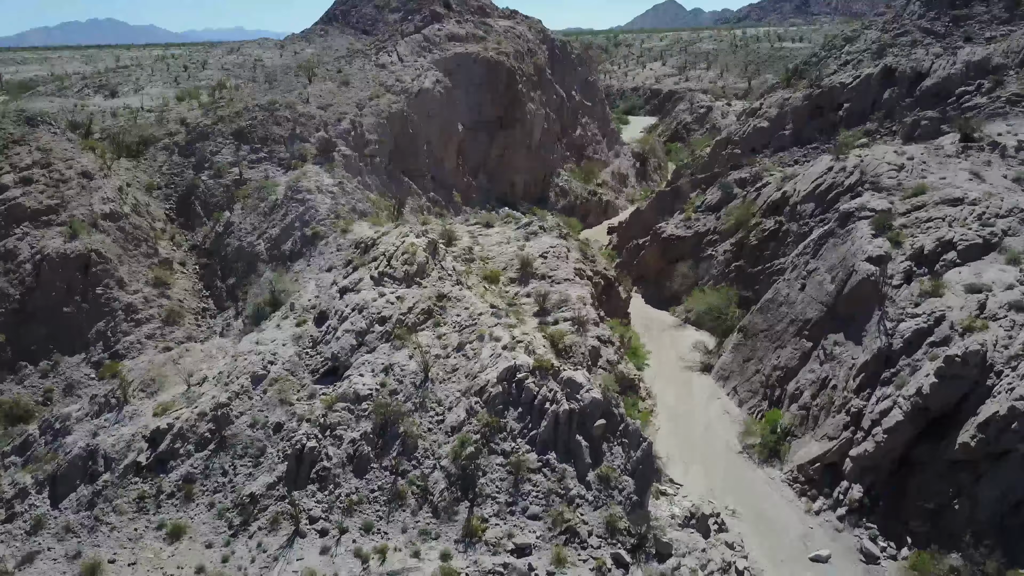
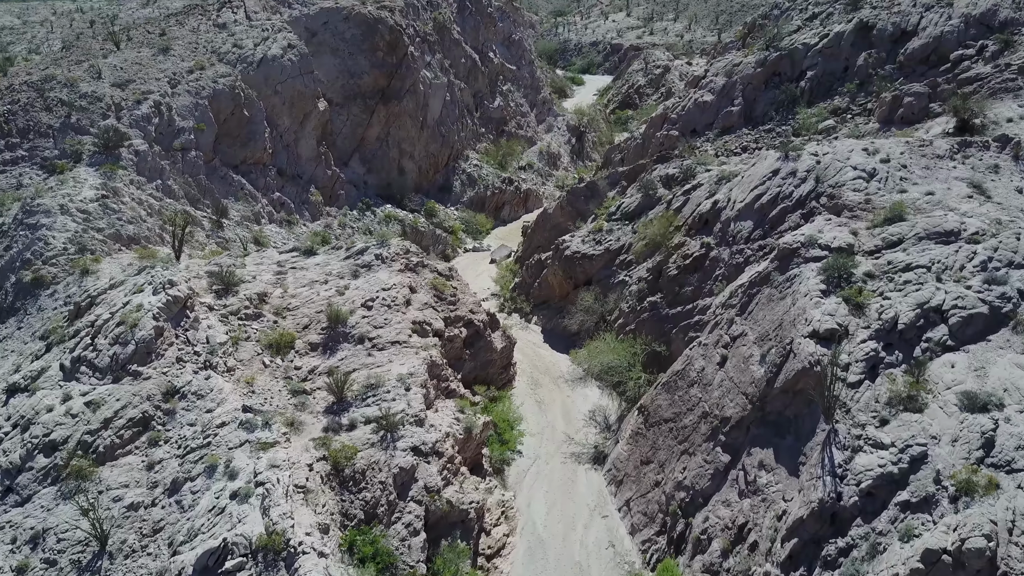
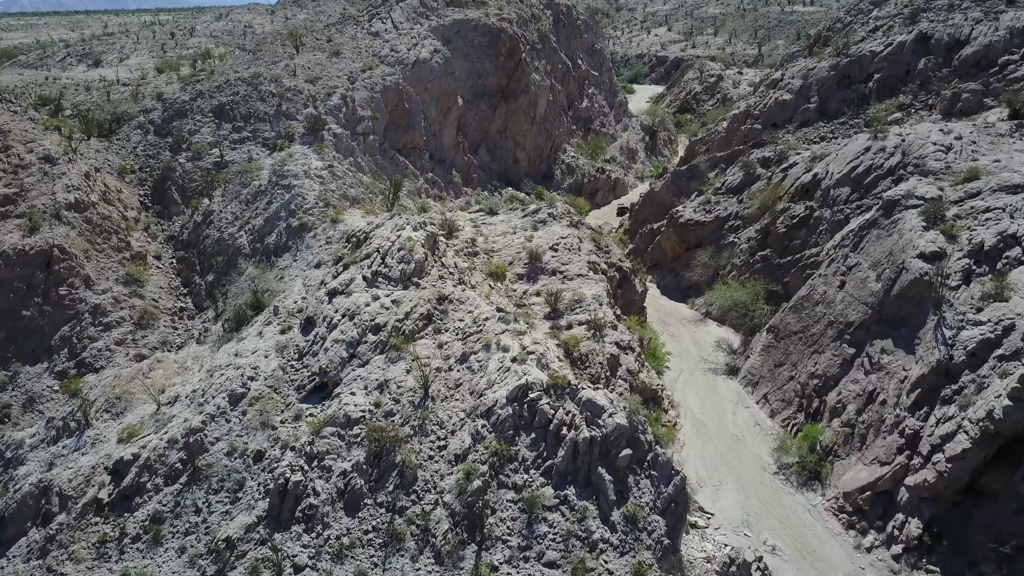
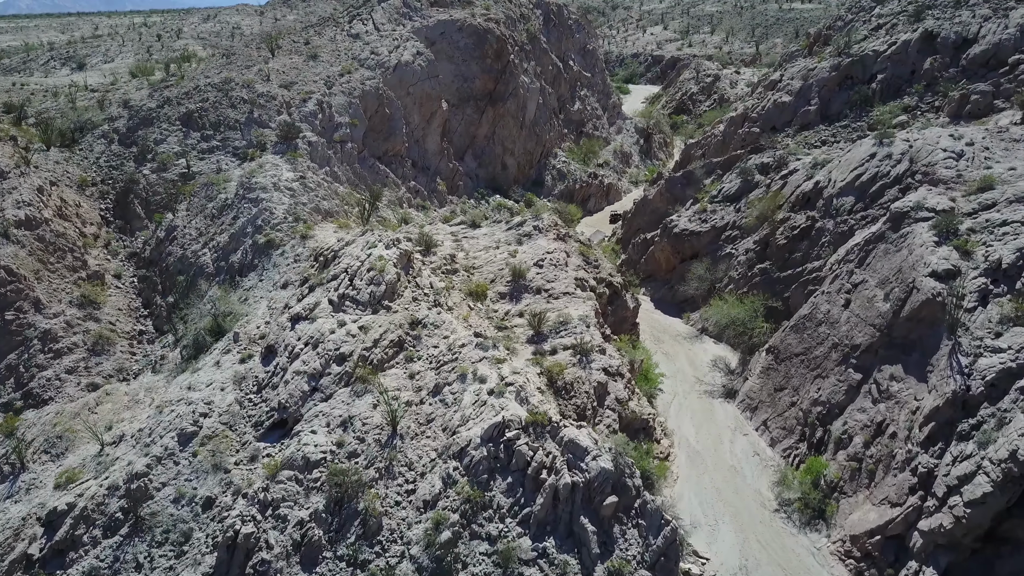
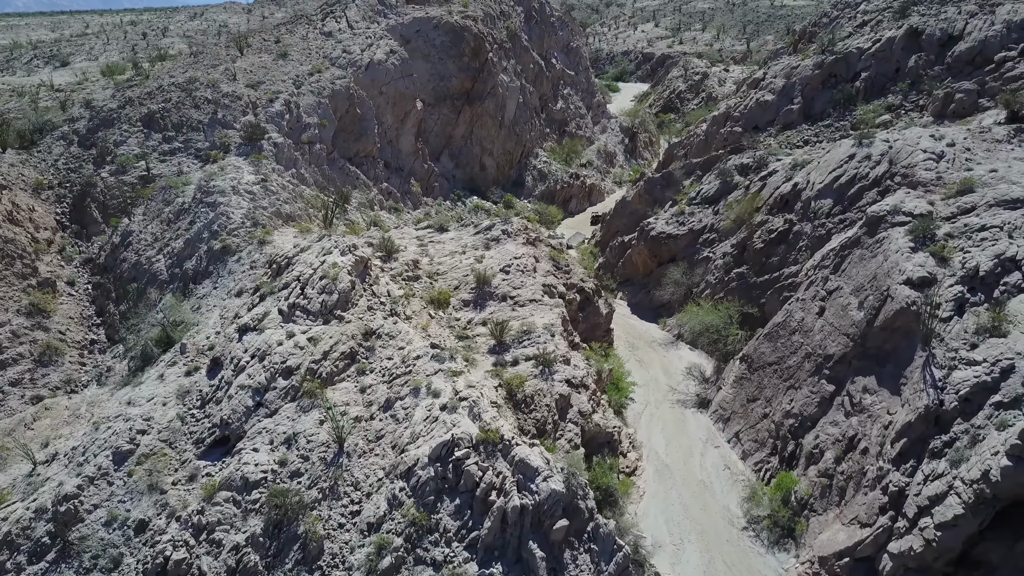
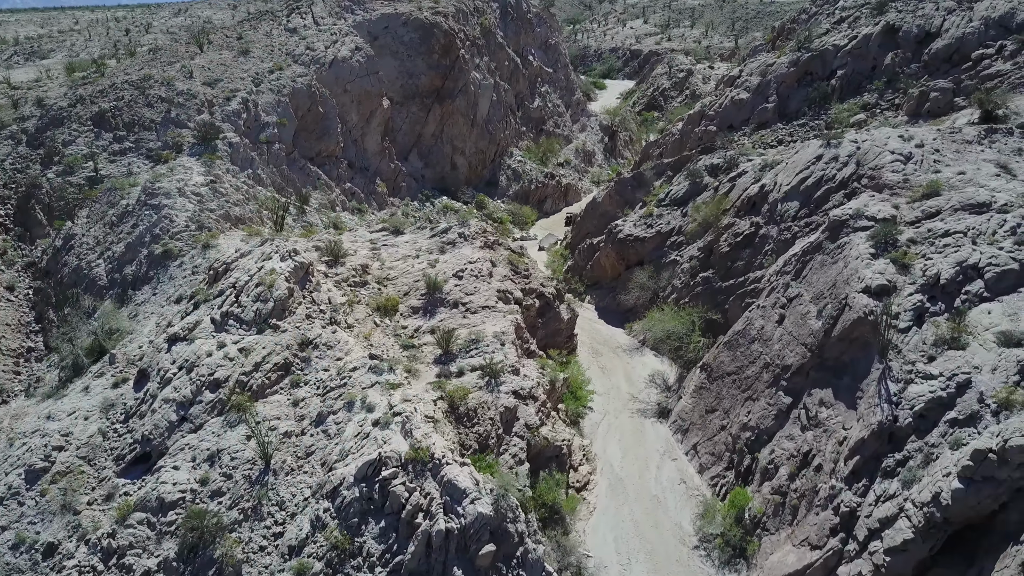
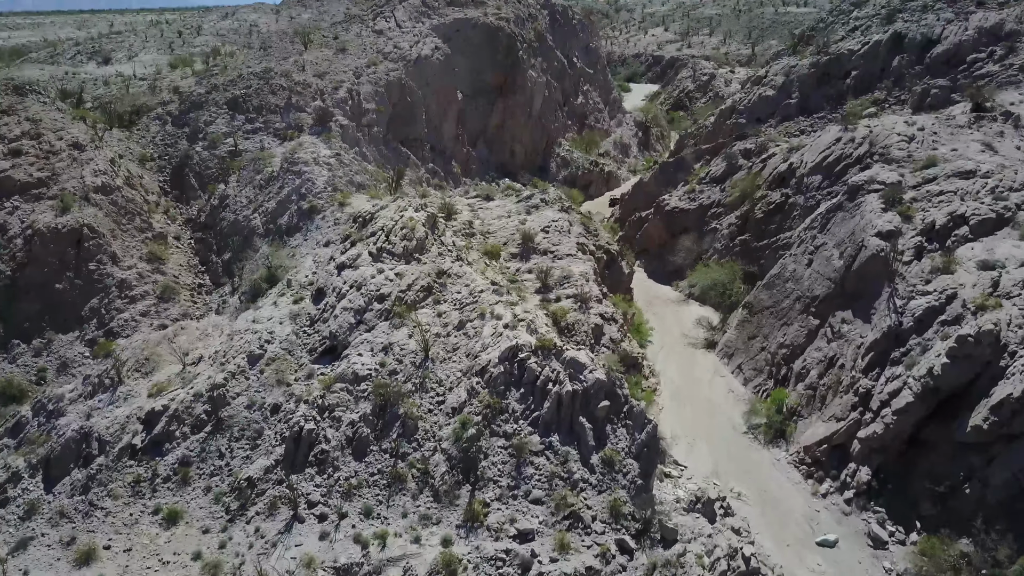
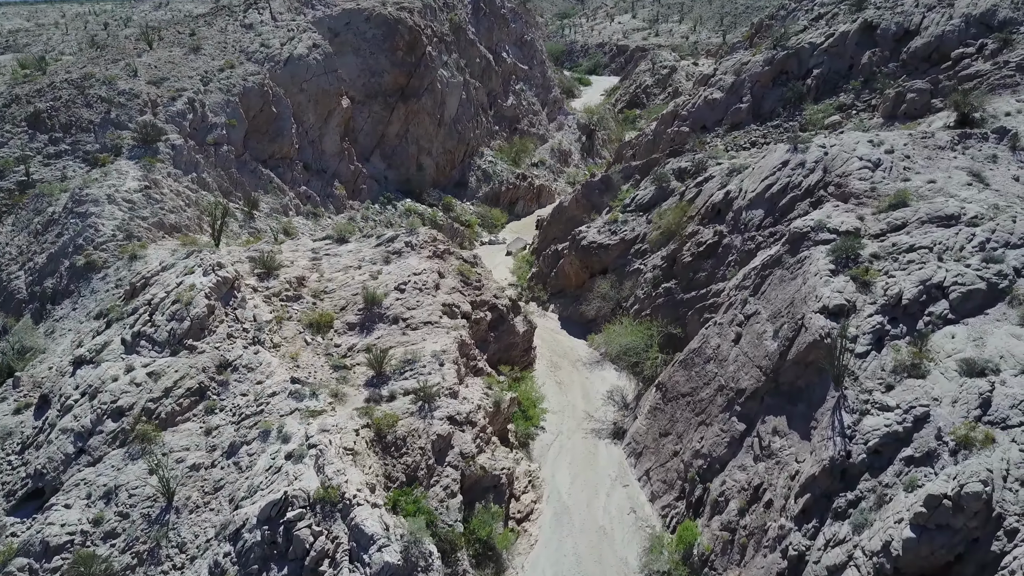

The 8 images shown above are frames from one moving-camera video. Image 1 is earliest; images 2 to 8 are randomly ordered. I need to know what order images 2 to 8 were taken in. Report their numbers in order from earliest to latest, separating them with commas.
7, 3, 4, 5, 6, 8, 2
